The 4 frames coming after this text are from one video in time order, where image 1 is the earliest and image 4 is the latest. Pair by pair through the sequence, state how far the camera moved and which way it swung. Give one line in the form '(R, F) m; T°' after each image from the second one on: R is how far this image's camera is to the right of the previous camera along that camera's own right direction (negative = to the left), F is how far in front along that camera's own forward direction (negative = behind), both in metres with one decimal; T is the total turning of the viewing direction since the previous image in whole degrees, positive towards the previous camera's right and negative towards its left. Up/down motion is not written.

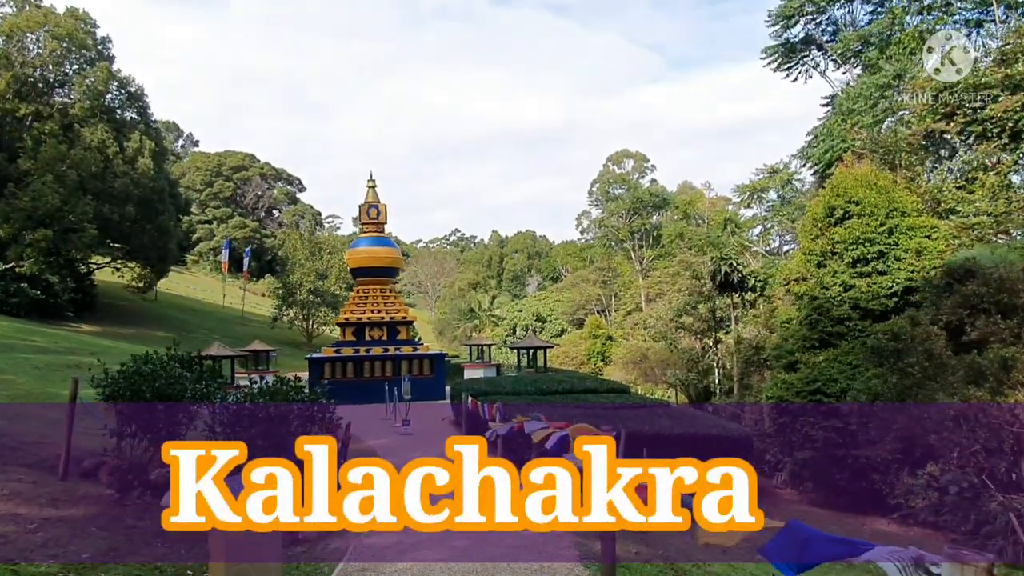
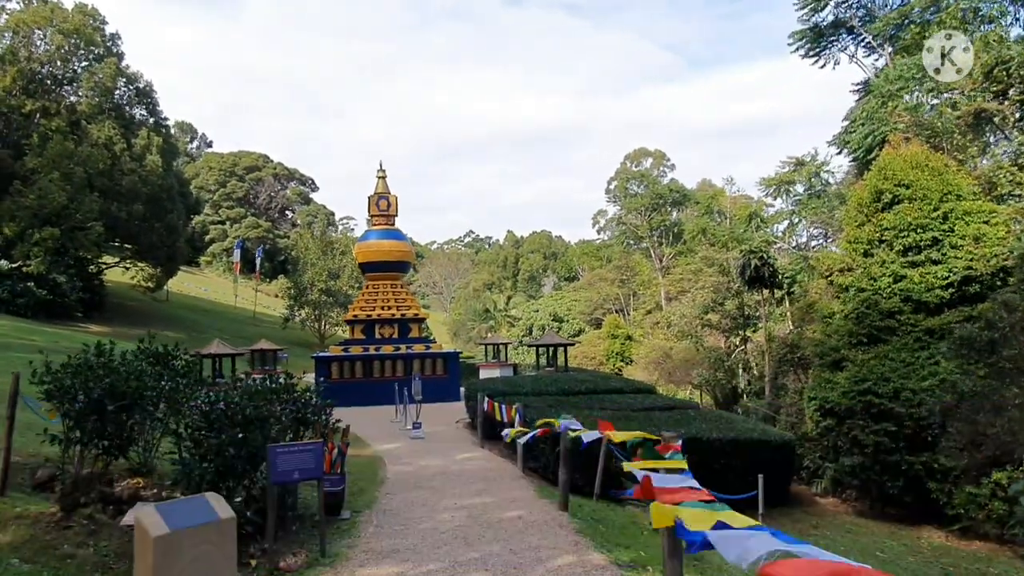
(-0.1, +1.1) m; -1°
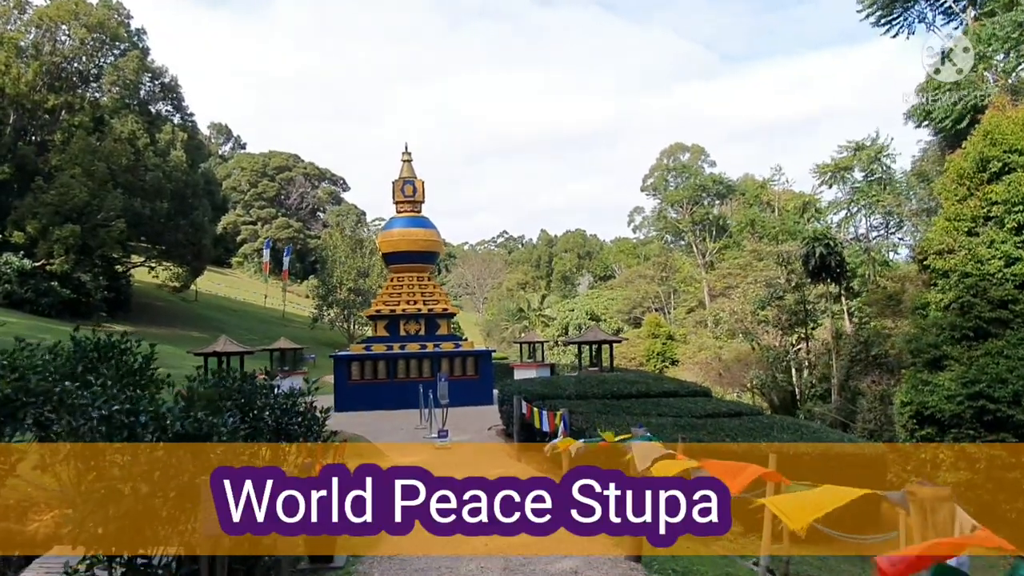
(-0.1, +1.7) m; -3°
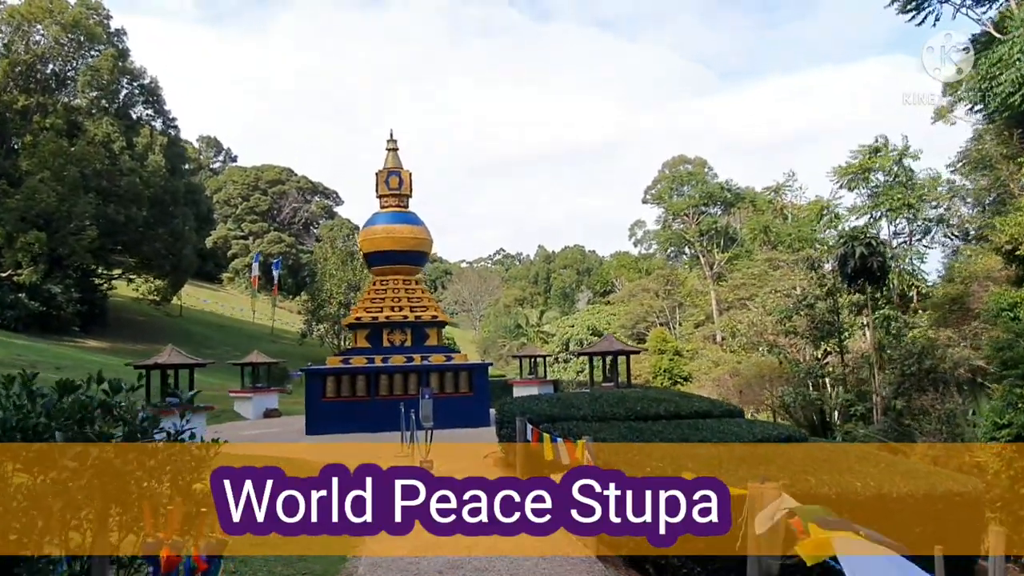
(0.0, +2.1) m; 0°
